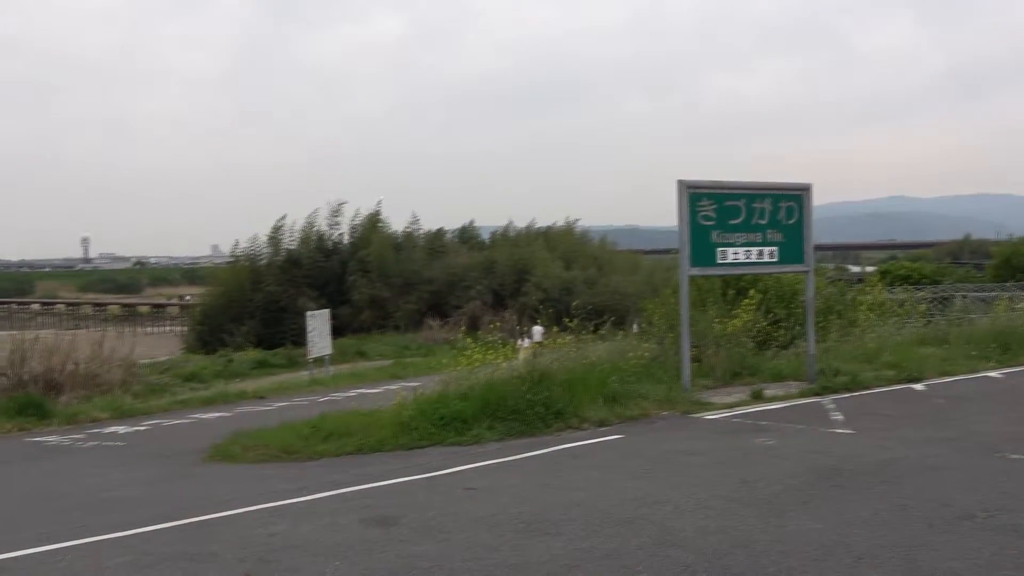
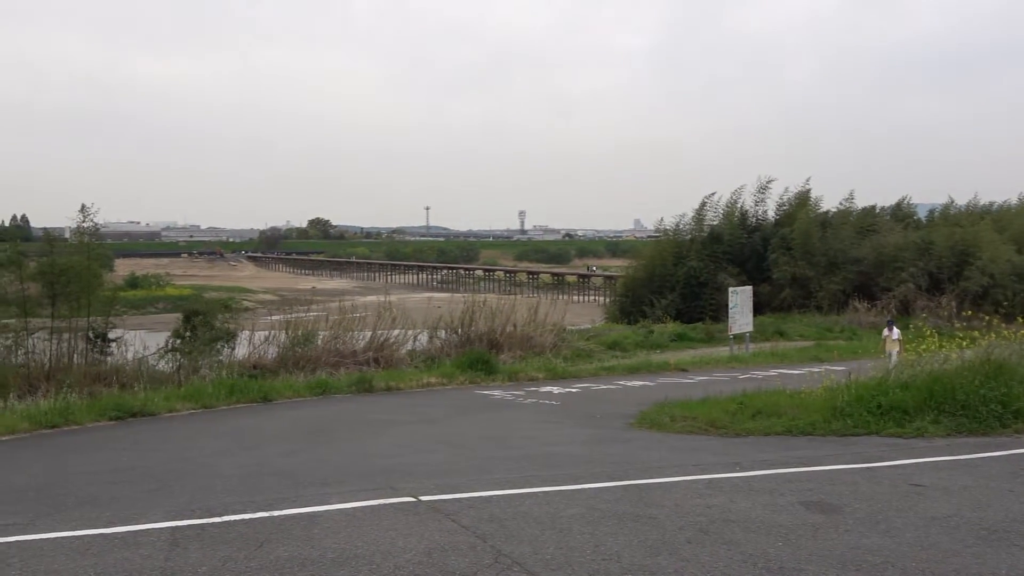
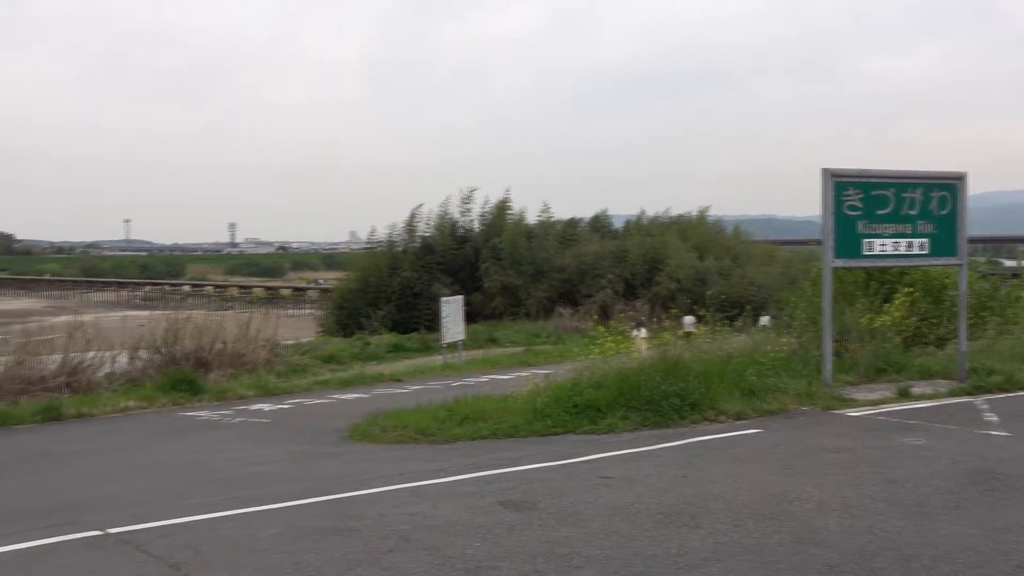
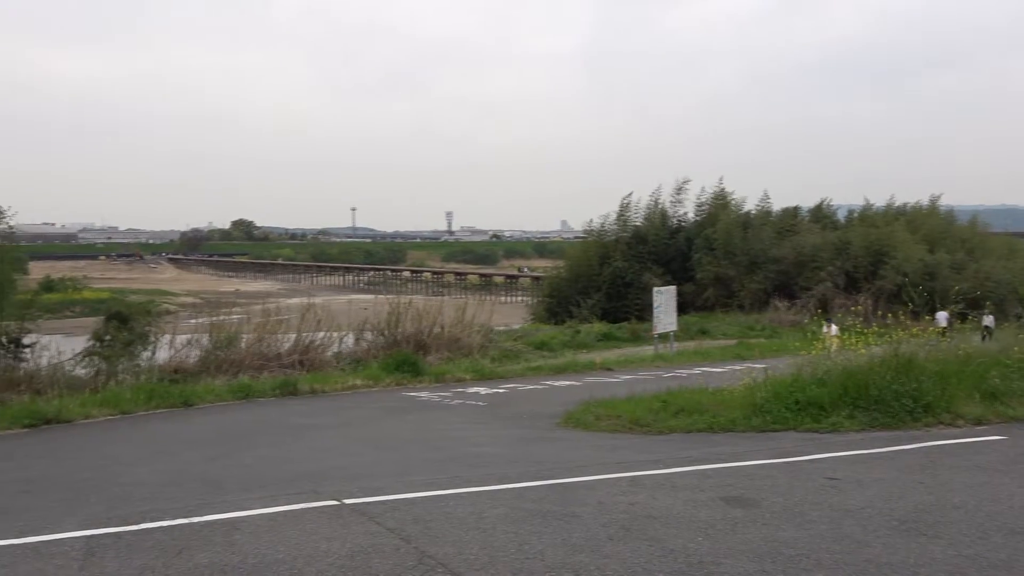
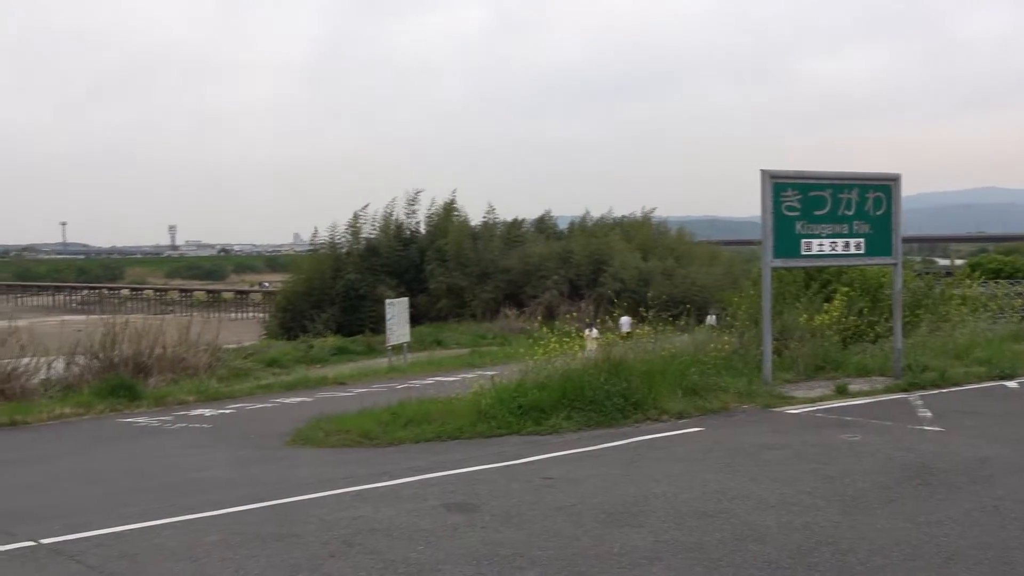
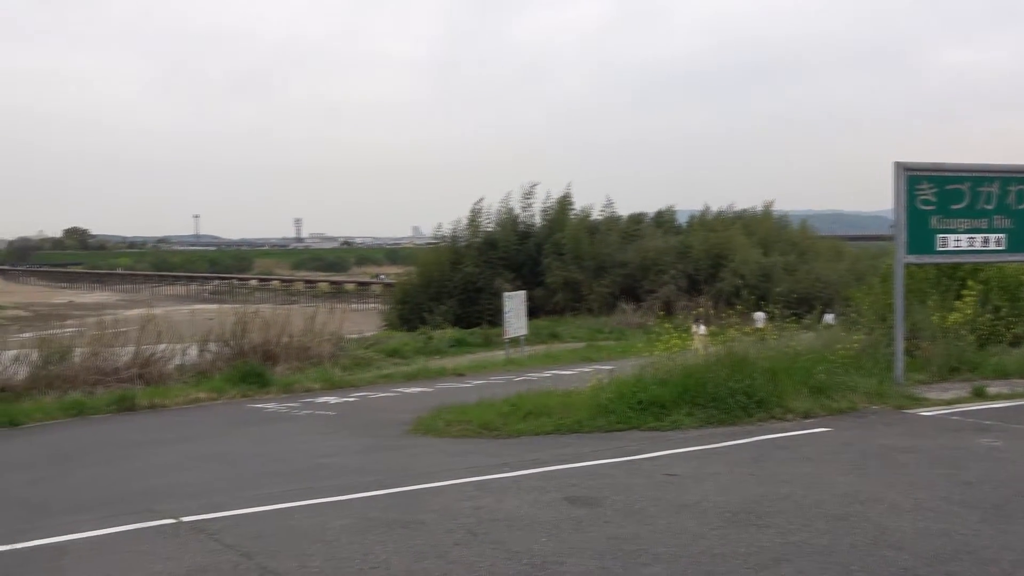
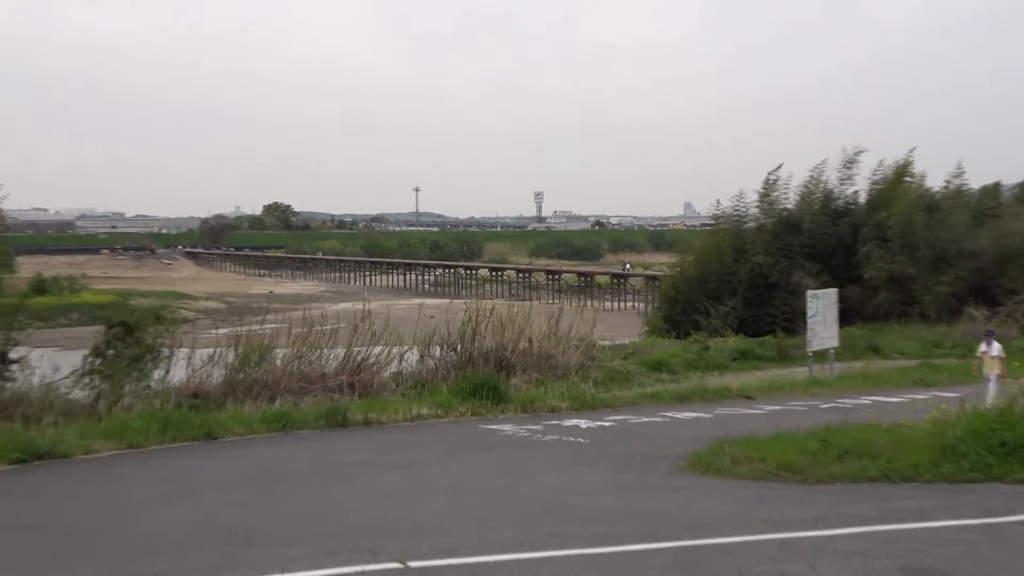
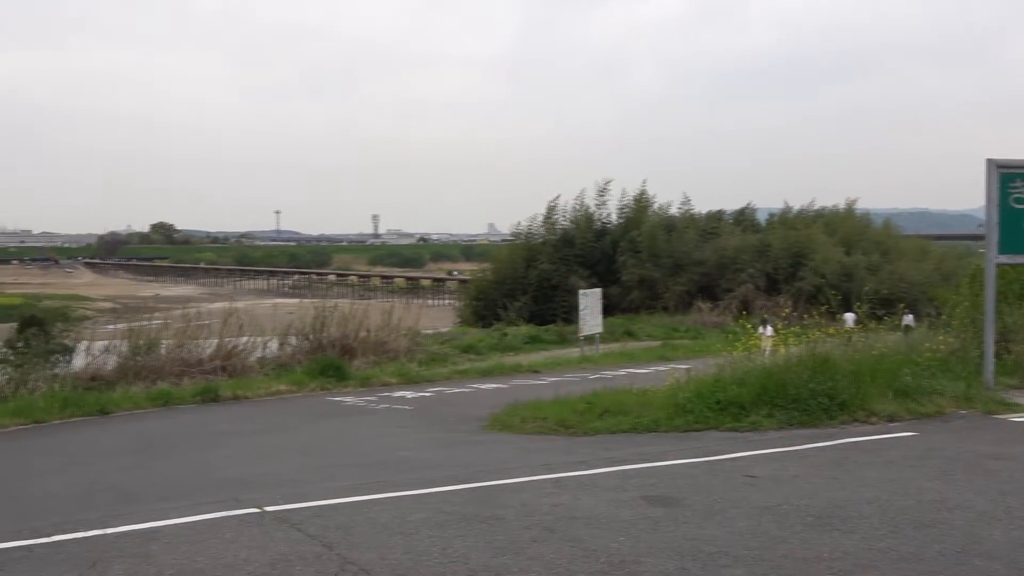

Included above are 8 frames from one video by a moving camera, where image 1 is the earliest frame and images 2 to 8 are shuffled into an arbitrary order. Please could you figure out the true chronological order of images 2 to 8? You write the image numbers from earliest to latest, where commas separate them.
5, 3, 6, 8, 4, 2, 7
